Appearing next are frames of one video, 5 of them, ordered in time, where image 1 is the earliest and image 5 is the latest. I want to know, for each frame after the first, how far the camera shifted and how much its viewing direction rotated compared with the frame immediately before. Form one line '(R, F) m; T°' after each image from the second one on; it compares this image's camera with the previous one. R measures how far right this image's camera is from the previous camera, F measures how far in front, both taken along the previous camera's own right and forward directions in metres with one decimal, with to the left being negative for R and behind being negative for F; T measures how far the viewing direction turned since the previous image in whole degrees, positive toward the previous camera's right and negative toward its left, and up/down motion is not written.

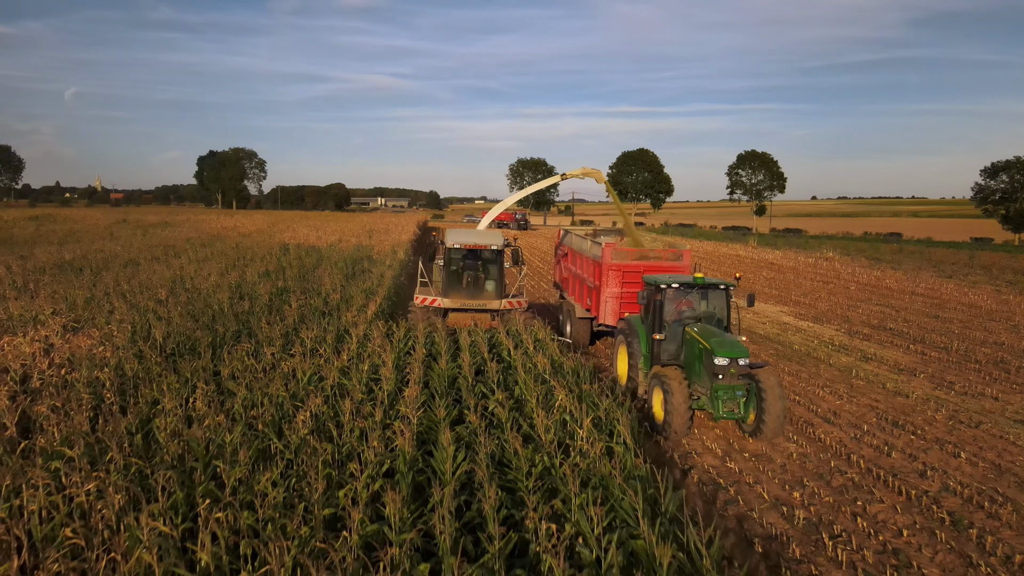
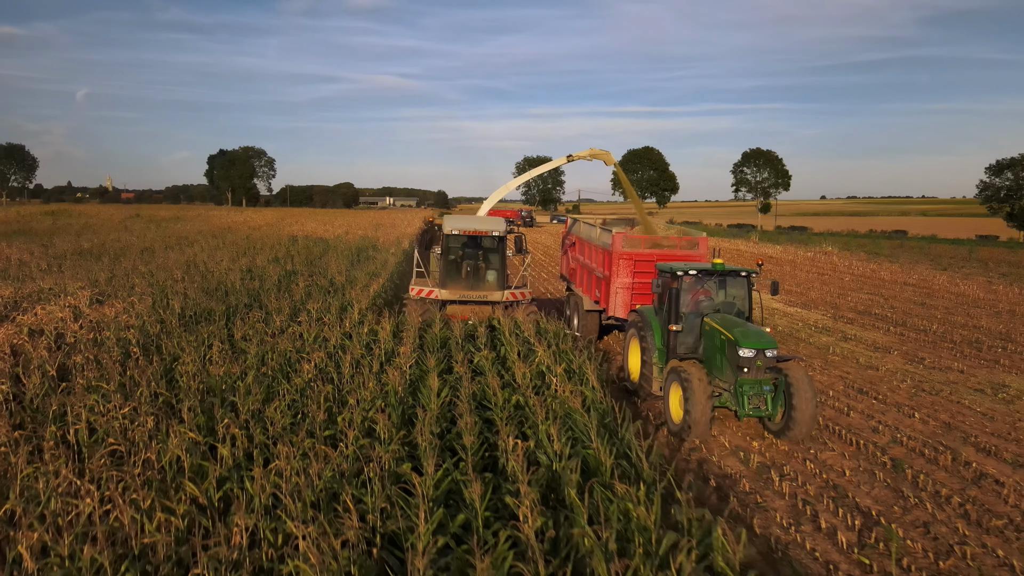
(+0.2, -0.7) m; -1°
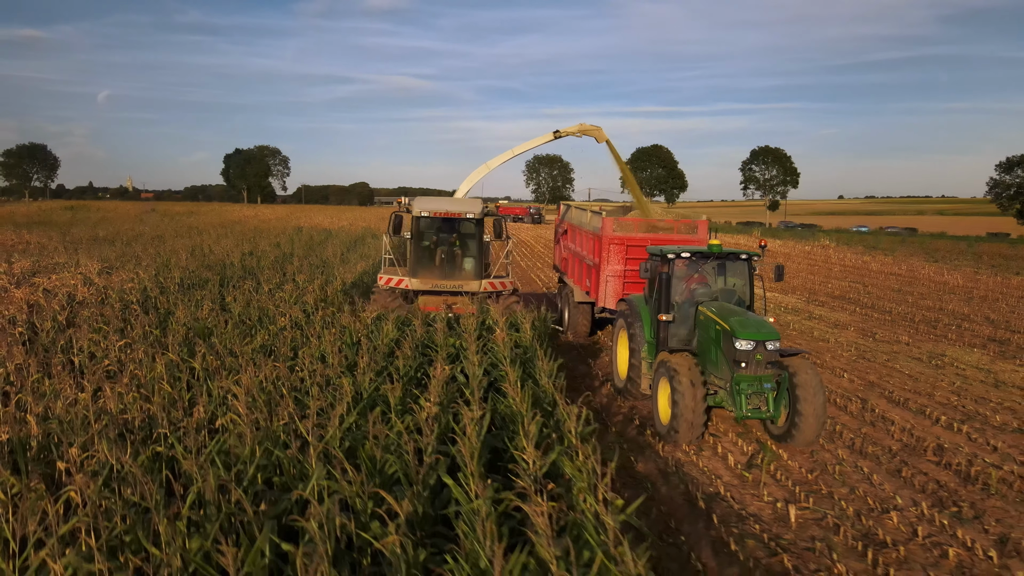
(+0.6, -0.8) m; -1°
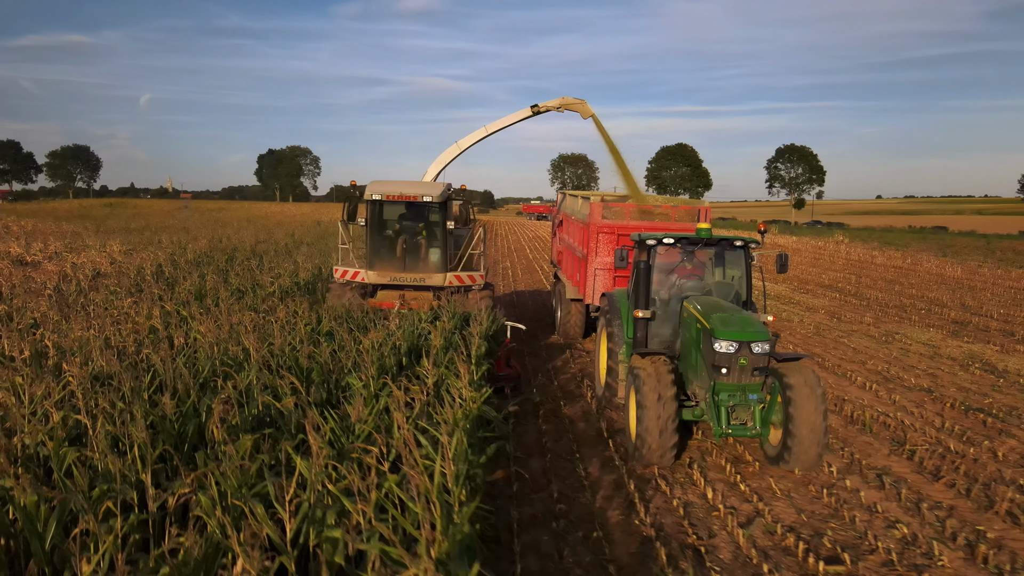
(+0.8, -0.9) m; -2°
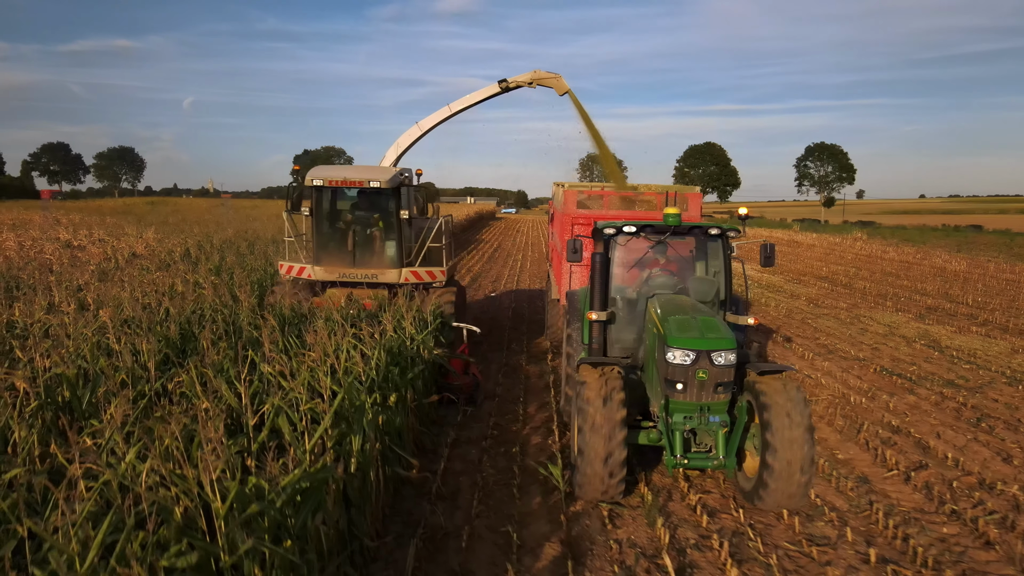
(+0.7, -1.0) m; -3°
